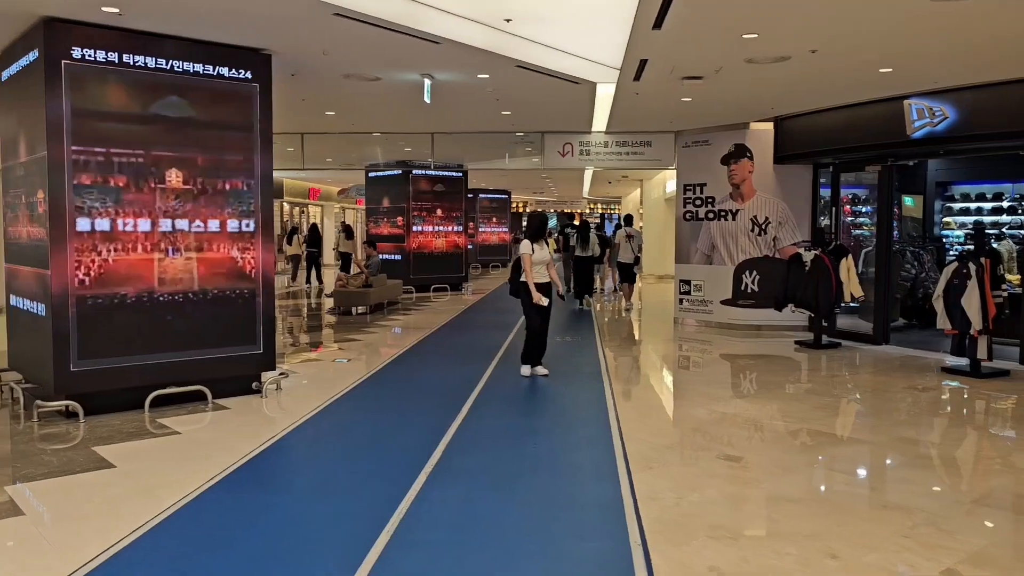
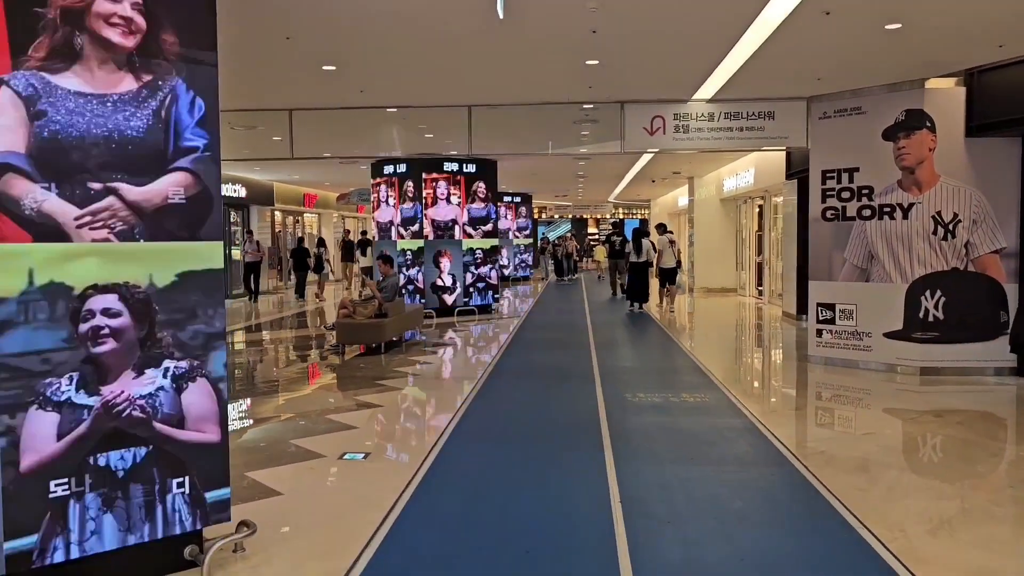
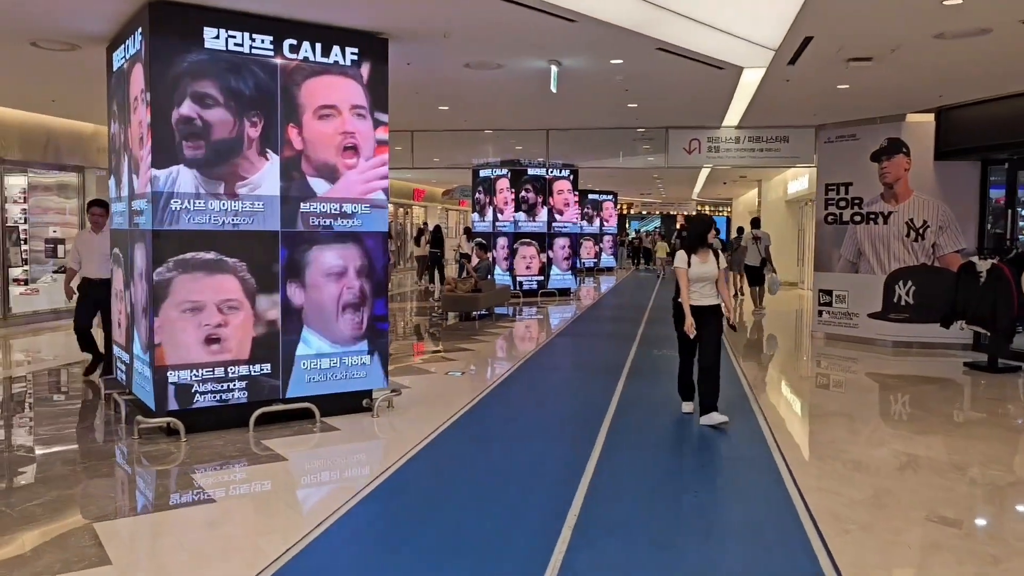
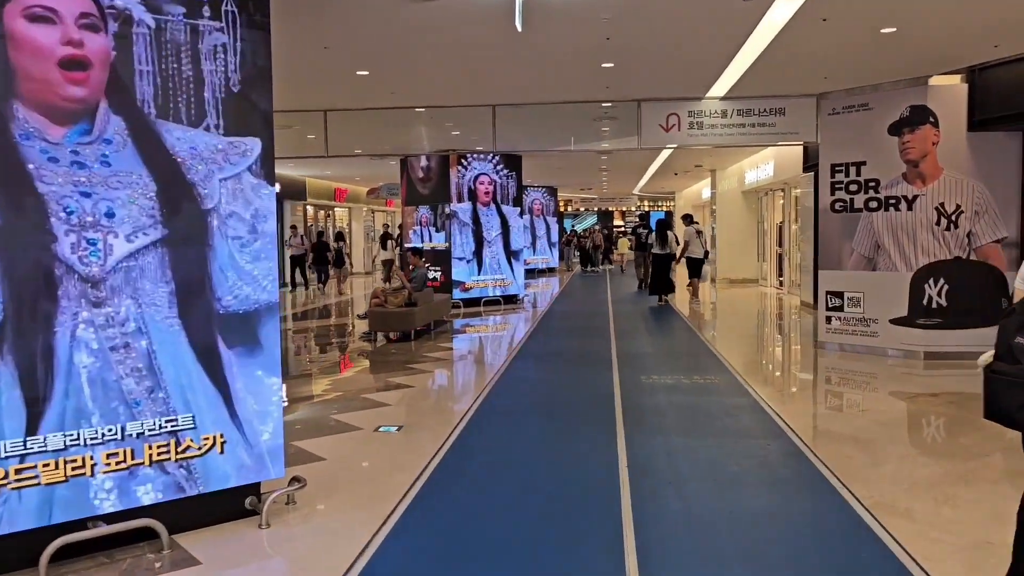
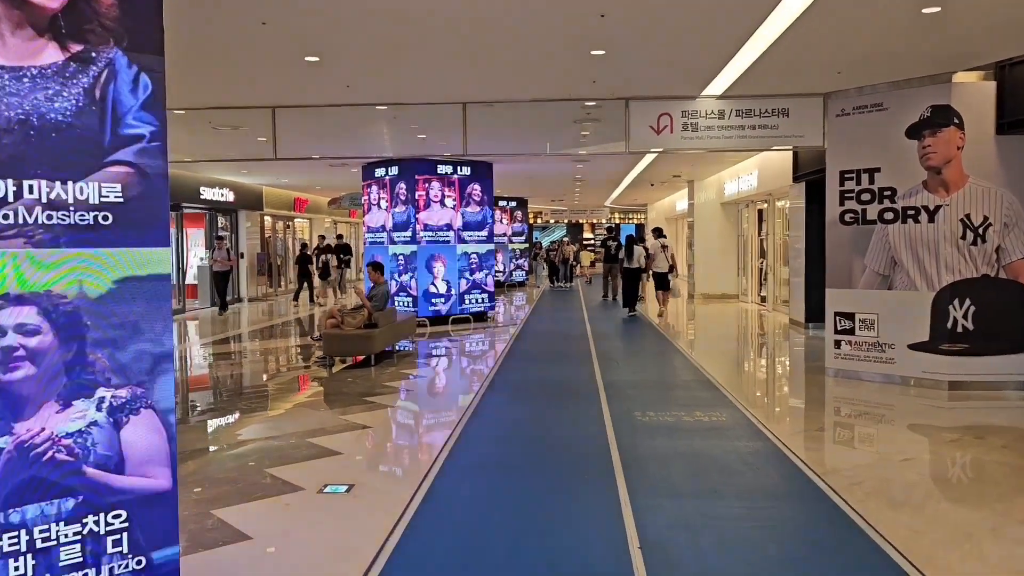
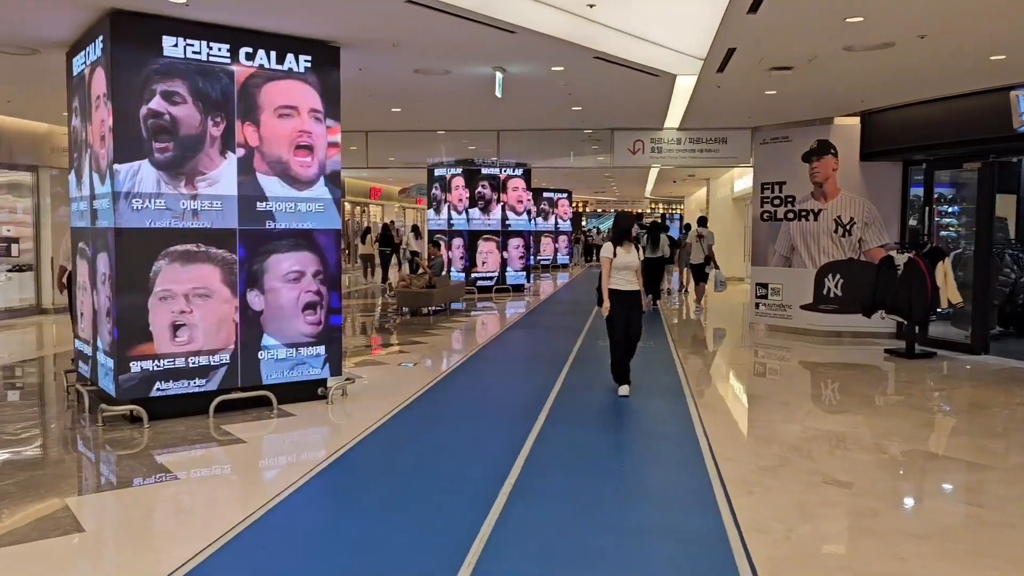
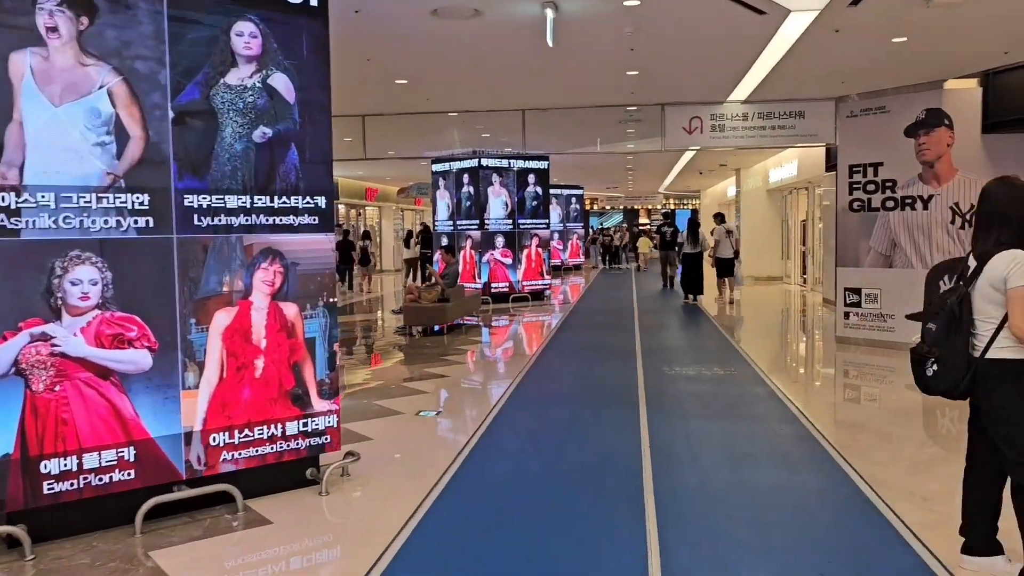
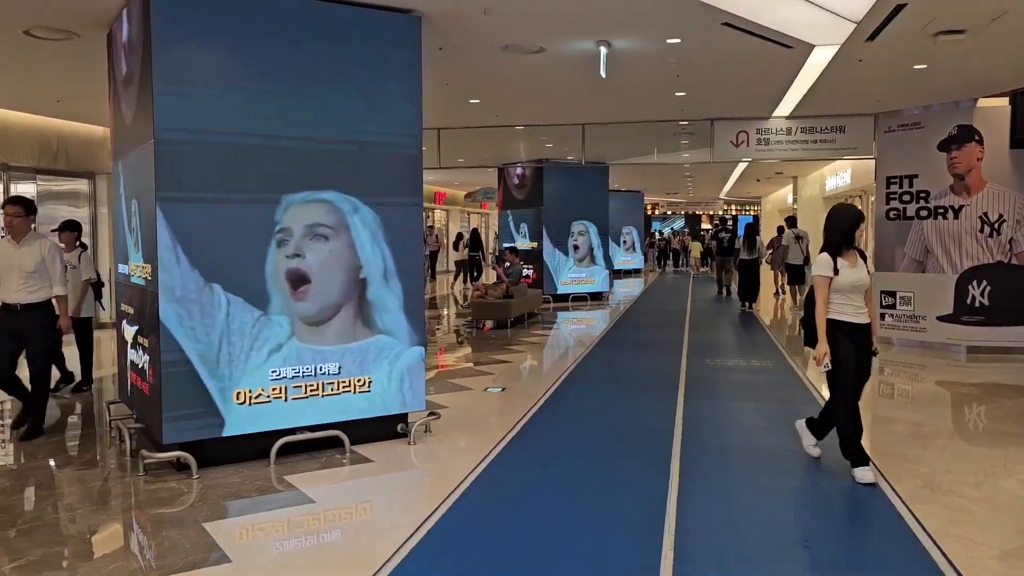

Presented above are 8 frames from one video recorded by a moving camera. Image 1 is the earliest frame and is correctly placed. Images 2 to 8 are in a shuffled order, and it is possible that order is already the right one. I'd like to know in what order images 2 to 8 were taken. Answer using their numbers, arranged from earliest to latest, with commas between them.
6, 3, 8, 7, 4, 2, 5
